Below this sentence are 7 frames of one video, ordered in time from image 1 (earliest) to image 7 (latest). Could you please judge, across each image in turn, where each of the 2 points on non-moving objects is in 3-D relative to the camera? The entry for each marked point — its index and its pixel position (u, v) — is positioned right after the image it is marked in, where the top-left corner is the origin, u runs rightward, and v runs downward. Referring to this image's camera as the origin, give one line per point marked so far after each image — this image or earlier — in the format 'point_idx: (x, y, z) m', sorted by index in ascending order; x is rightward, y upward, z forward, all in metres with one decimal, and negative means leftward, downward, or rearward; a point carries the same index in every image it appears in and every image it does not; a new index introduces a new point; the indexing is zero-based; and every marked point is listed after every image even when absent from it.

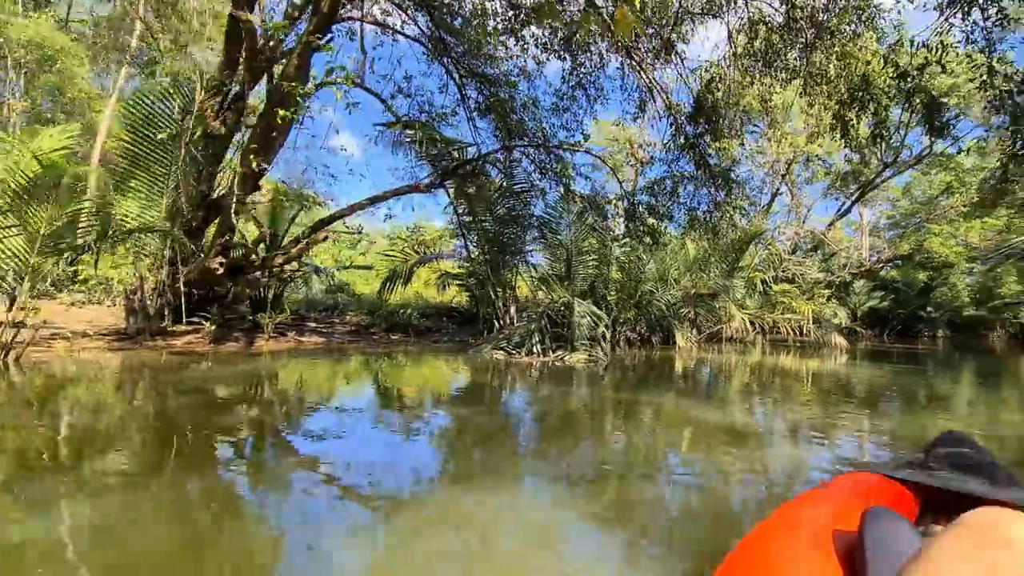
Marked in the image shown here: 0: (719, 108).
0: (+2.6, +2.3, +6.3) m
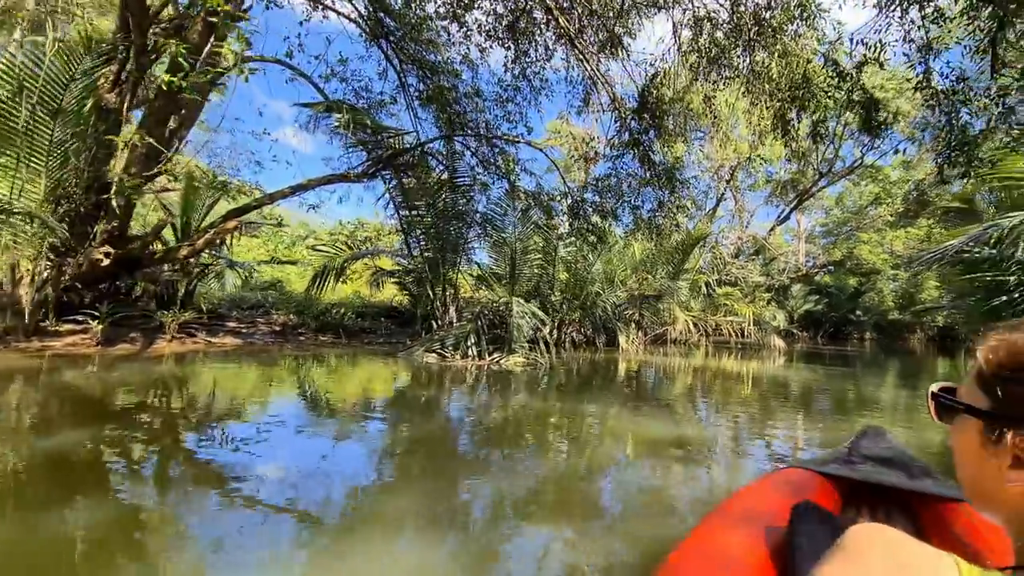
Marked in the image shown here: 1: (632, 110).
0: (+1.9, +2.3, +6.1) m
1: (+1.5, +2.3, +6.3) m
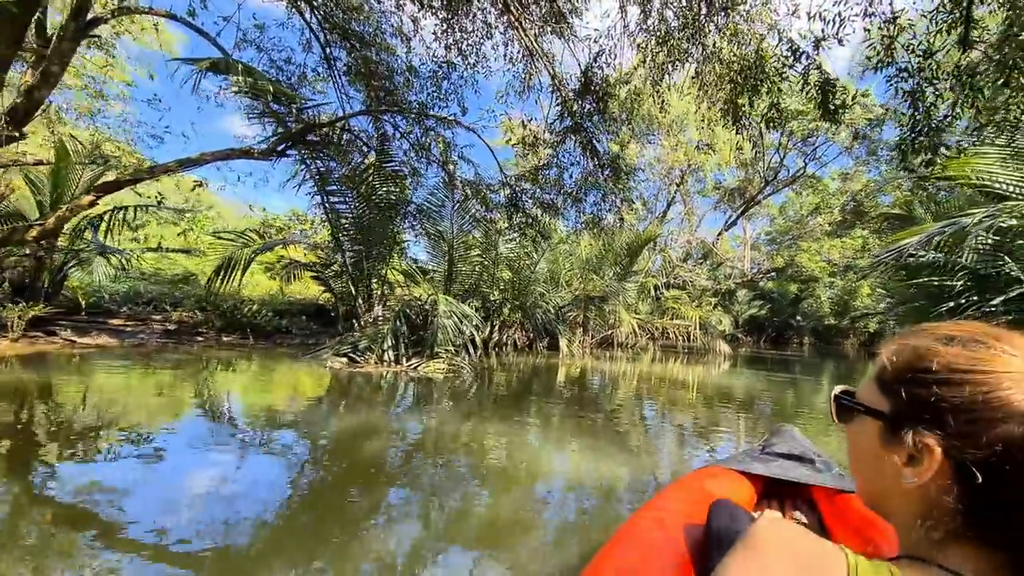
0: (+1.1, +2.3, +5.6) m
1: (+0.7, +2.3, +5.7) m
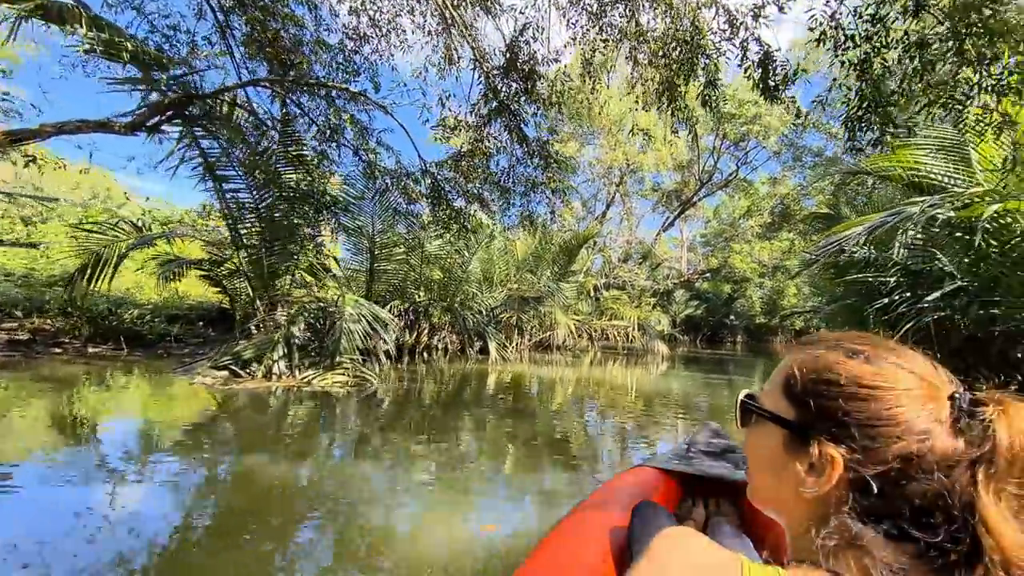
0: (+0.3, +2.3, +5.1) m
1: (-0.1, +2.3, +5.2) m
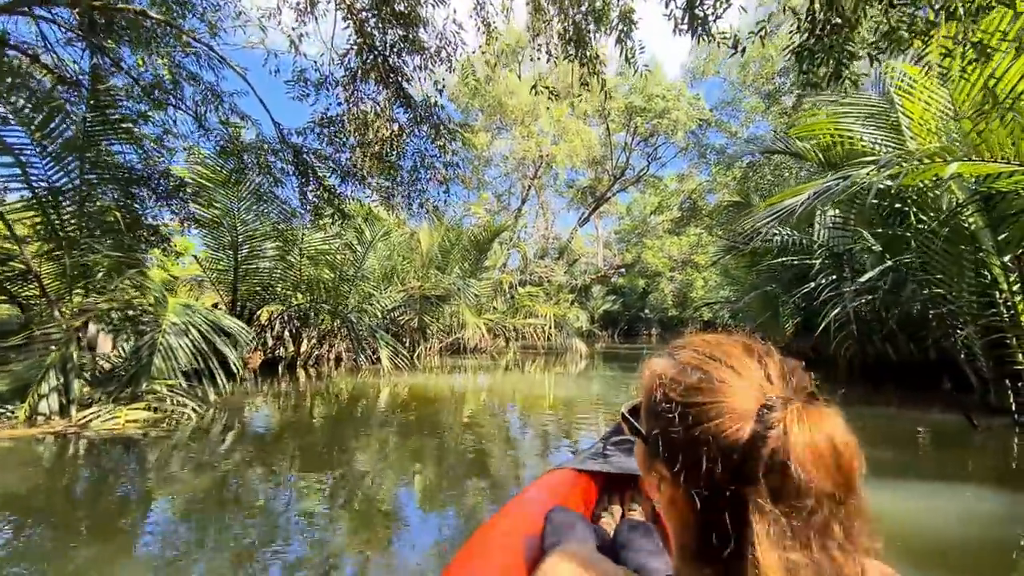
0: (-0.8, +2.3, +4.1) m
1: (-1.2, +2.3, +4.1) m
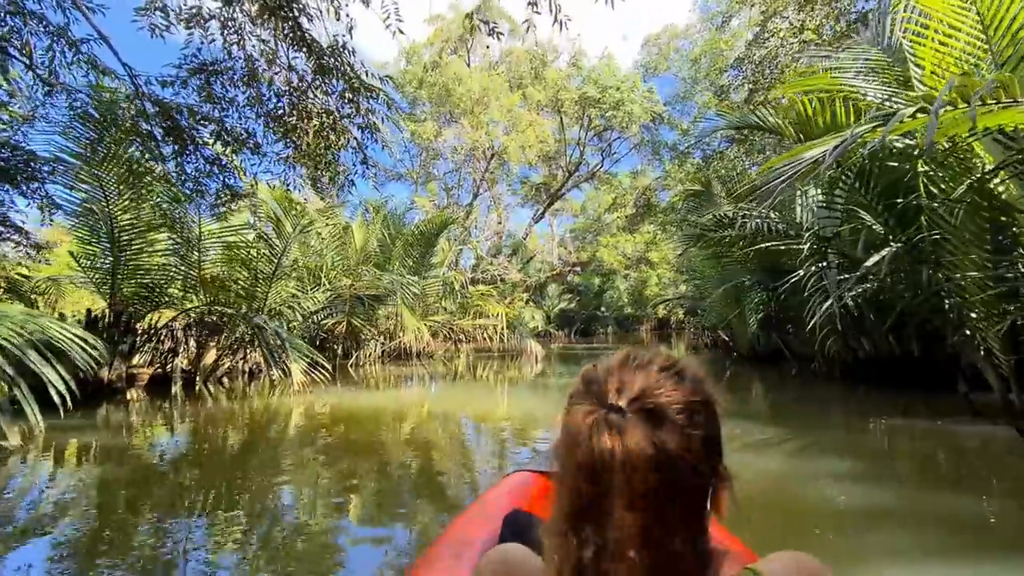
0: (-1.2, +2.4, +3.2) m
1: (-1.6, +2.3, +3.1) m
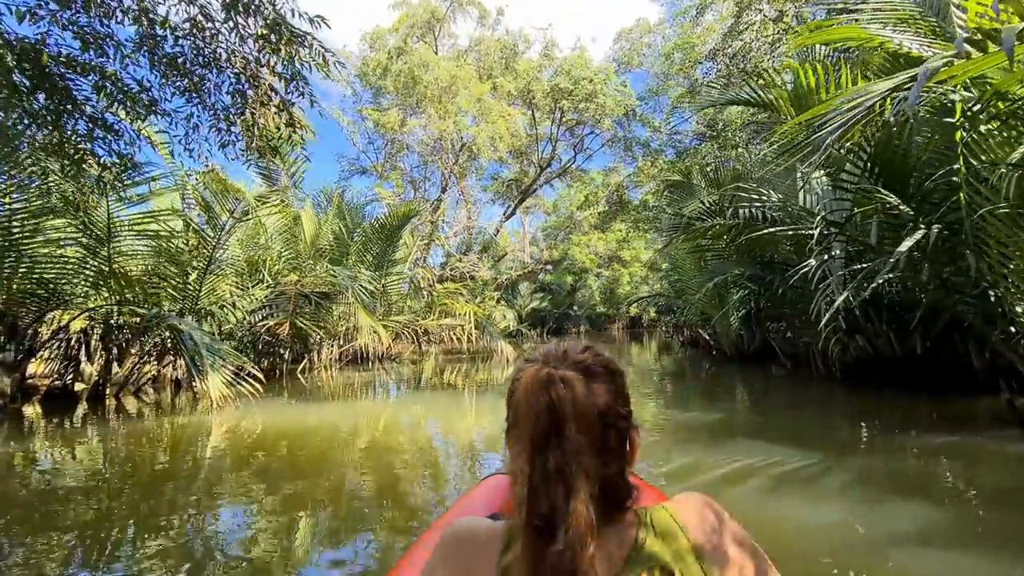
0: (-1.4, +2.4, +2.4) m
1: (-1.8, +2.4, +2.4) m
